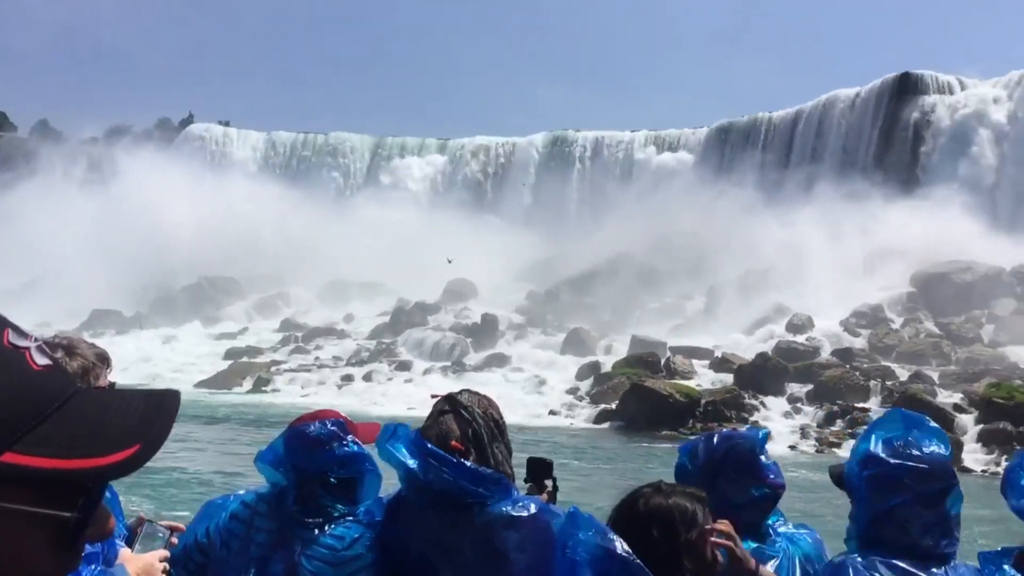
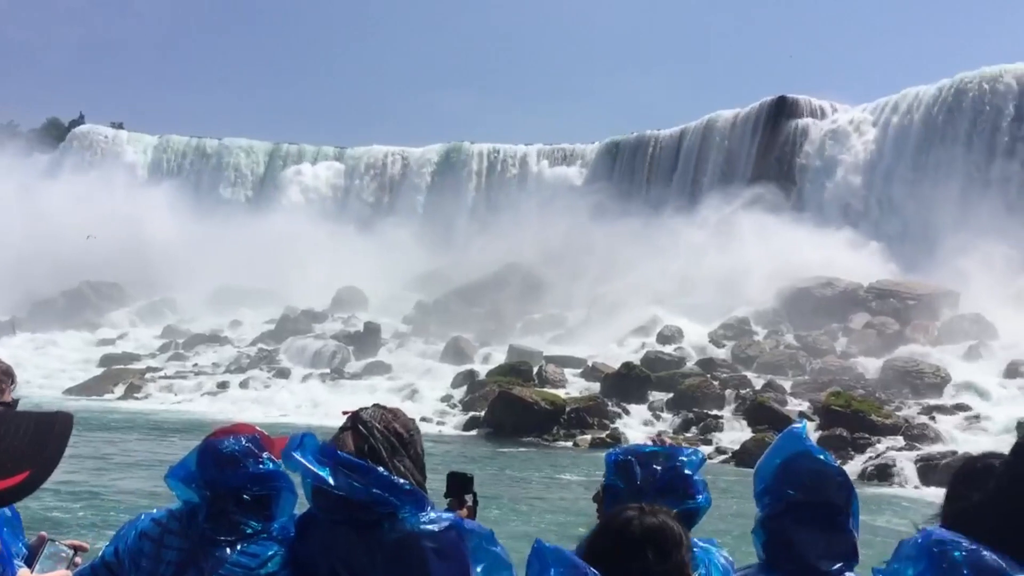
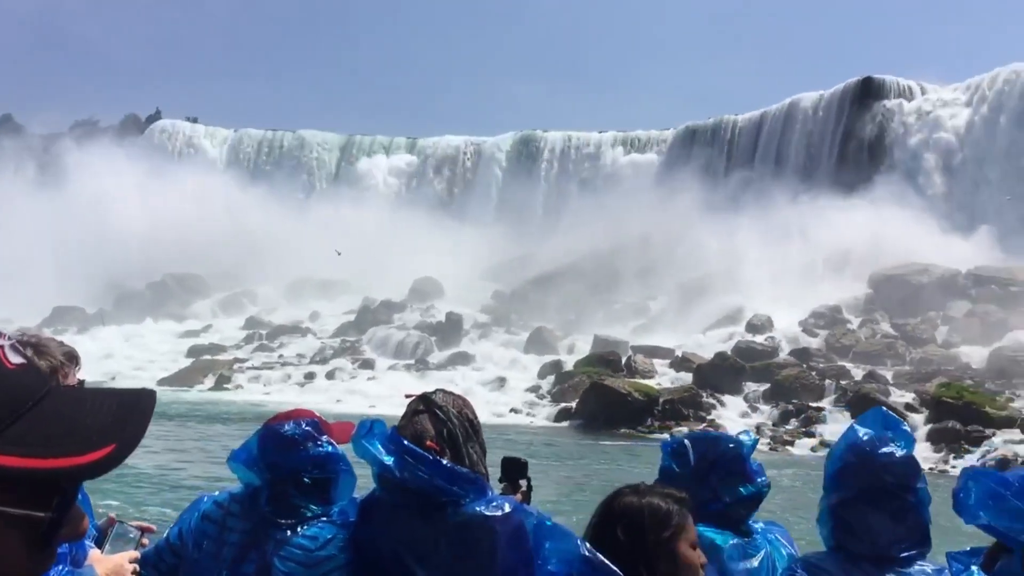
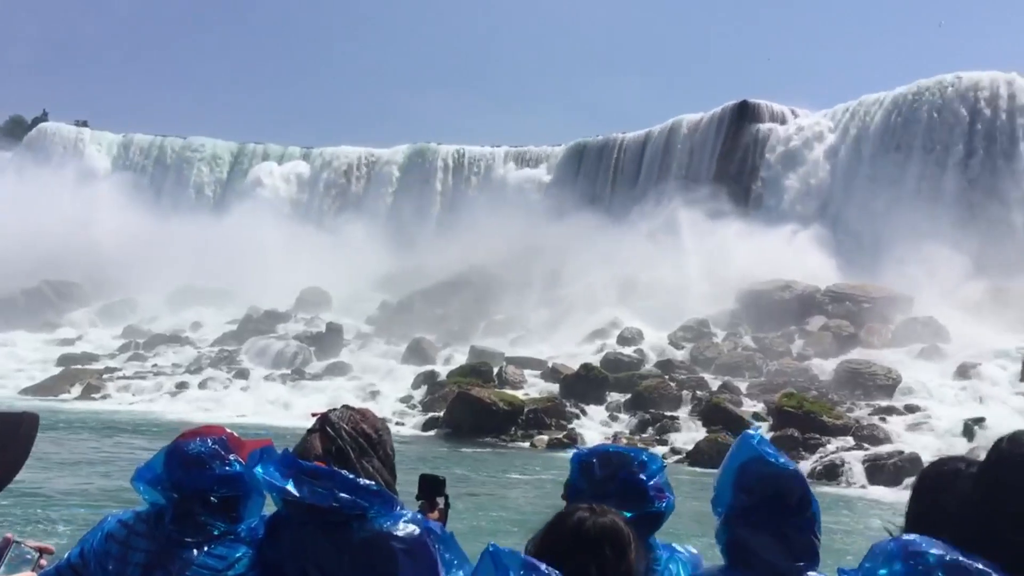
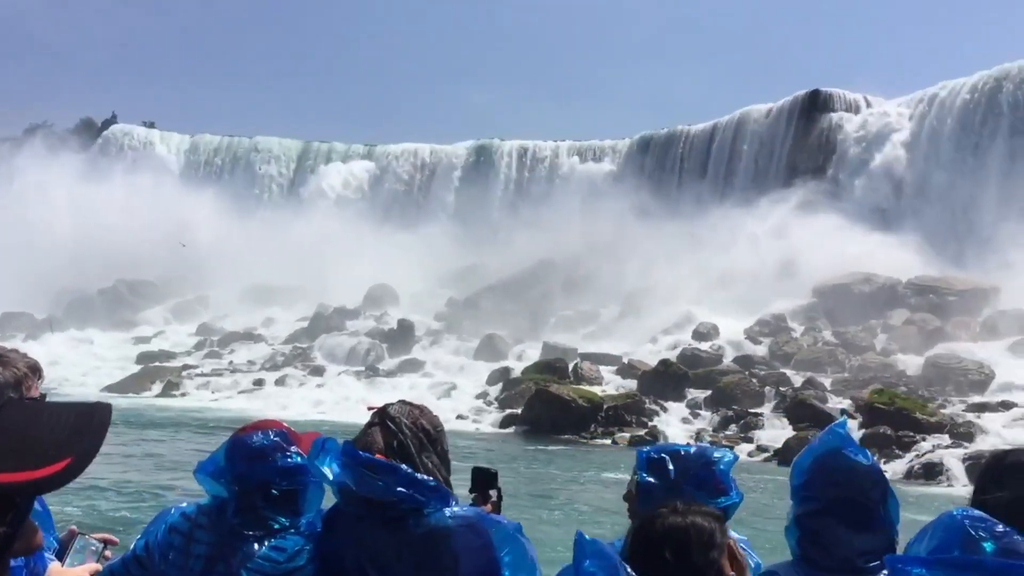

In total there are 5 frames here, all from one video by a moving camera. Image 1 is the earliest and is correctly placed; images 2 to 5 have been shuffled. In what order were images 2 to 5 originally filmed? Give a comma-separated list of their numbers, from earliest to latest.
3, 5, 2, 4
